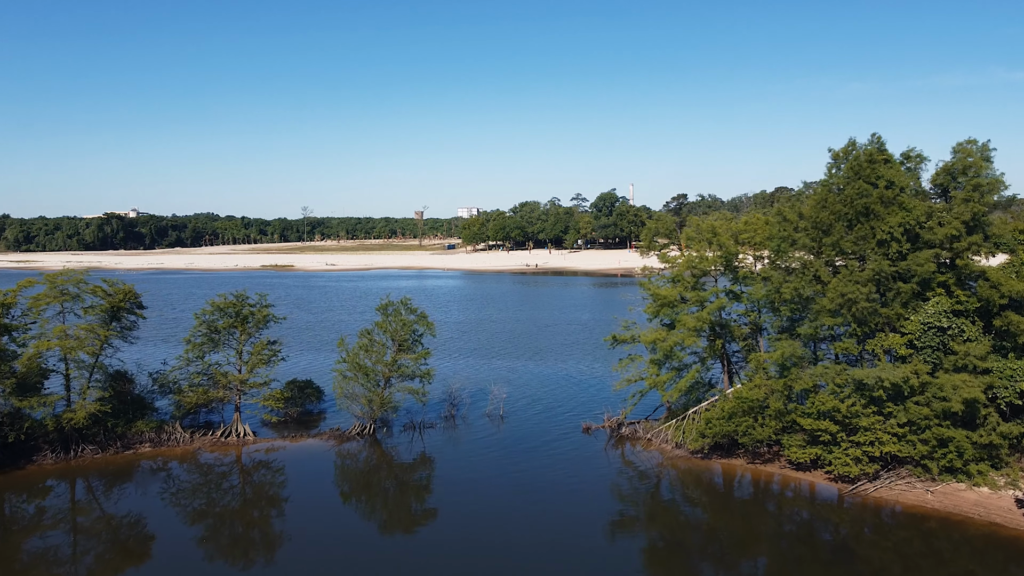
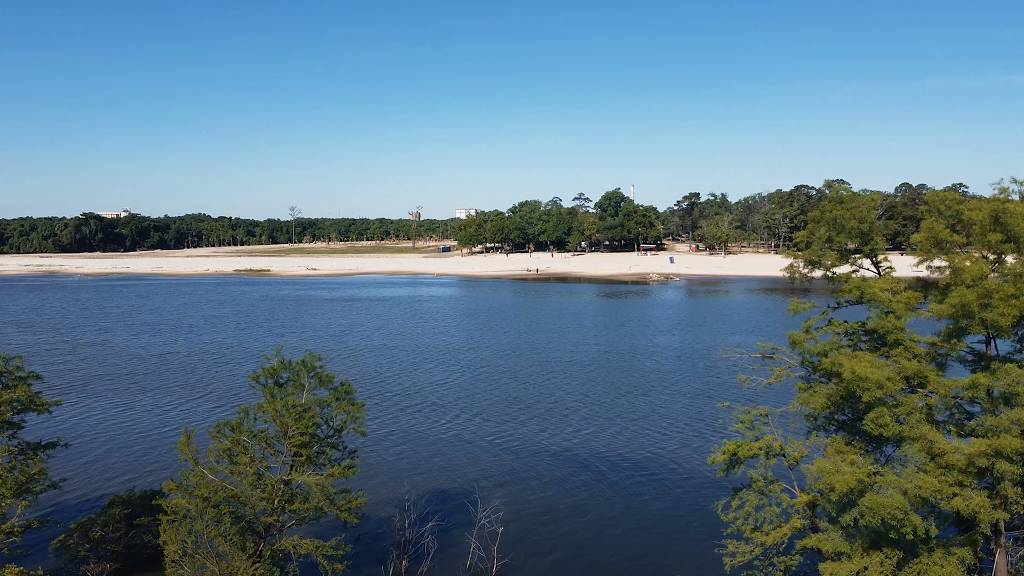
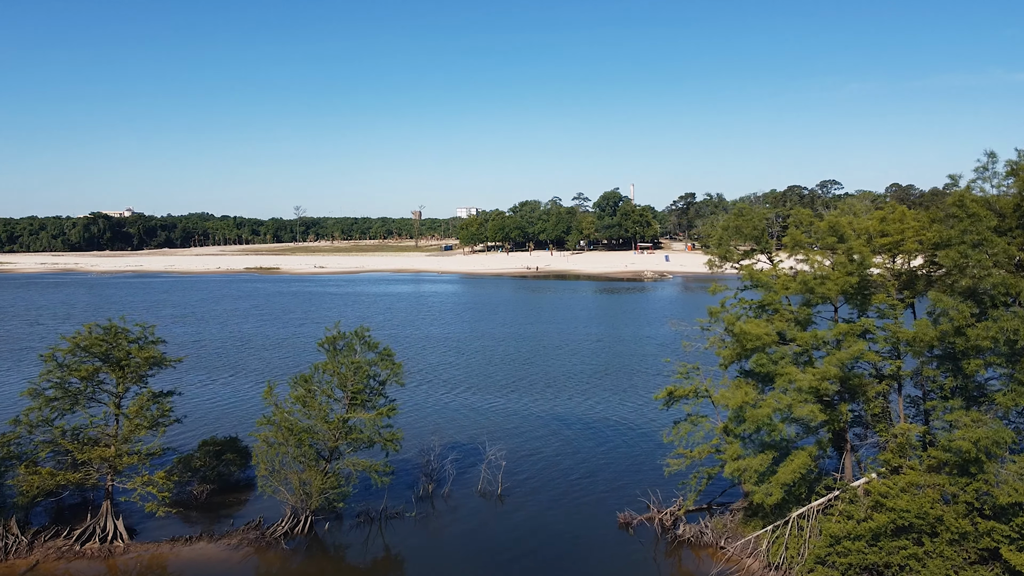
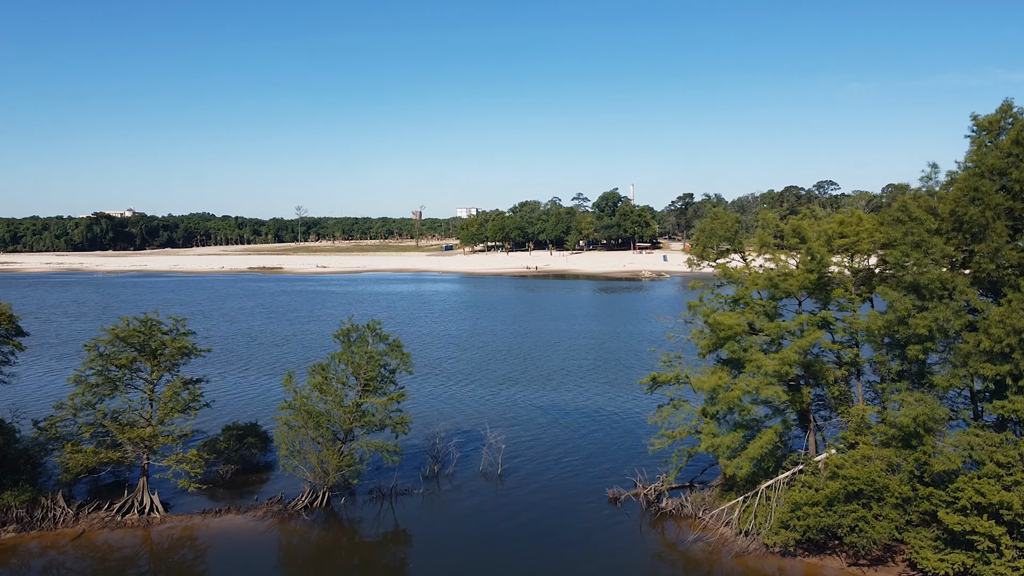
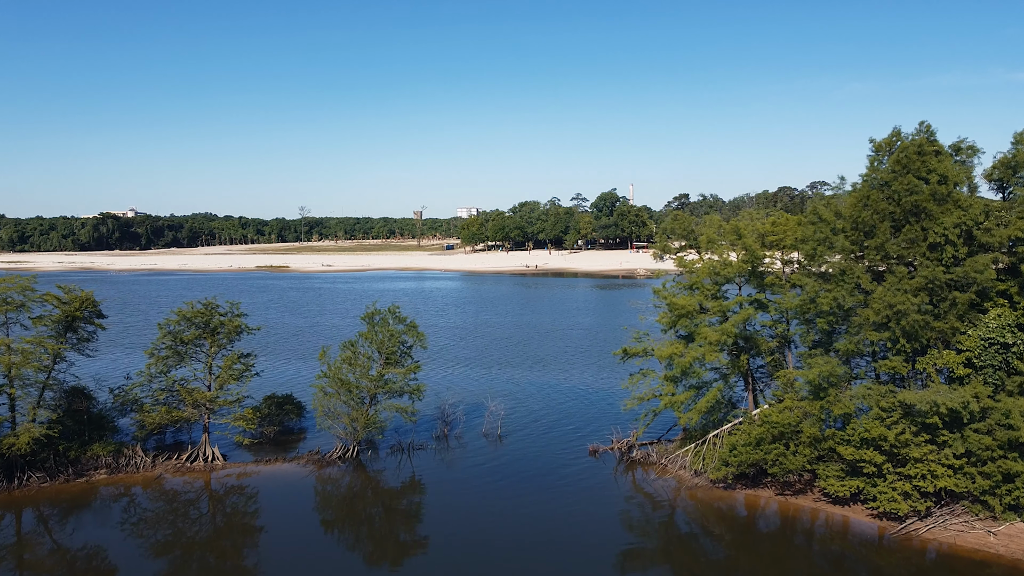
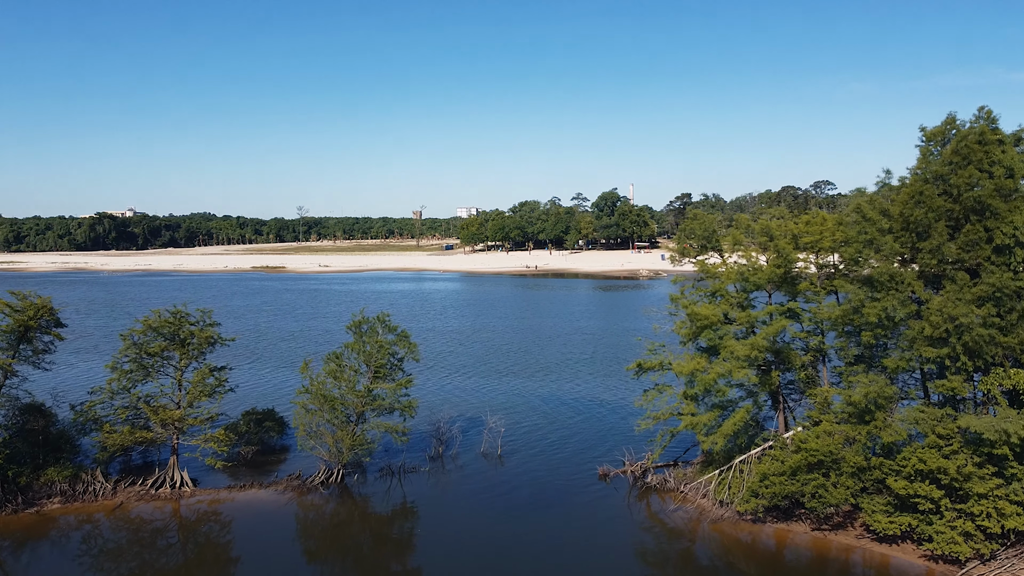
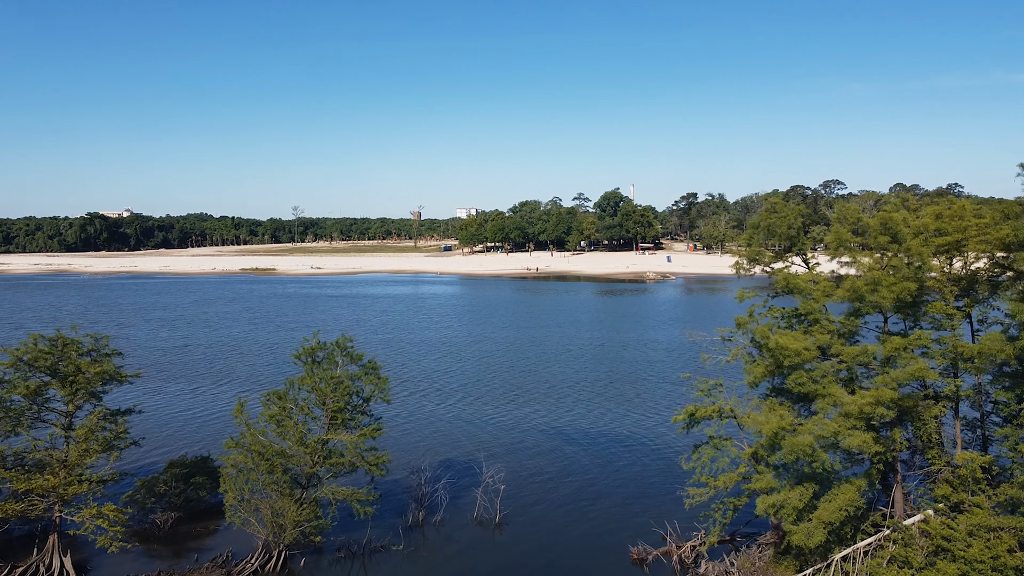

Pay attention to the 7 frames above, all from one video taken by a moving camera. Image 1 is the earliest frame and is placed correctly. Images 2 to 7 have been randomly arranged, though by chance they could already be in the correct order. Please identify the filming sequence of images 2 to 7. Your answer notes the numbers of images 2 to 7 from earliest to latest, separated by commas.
5, 6, 4, 3, 7, 2
